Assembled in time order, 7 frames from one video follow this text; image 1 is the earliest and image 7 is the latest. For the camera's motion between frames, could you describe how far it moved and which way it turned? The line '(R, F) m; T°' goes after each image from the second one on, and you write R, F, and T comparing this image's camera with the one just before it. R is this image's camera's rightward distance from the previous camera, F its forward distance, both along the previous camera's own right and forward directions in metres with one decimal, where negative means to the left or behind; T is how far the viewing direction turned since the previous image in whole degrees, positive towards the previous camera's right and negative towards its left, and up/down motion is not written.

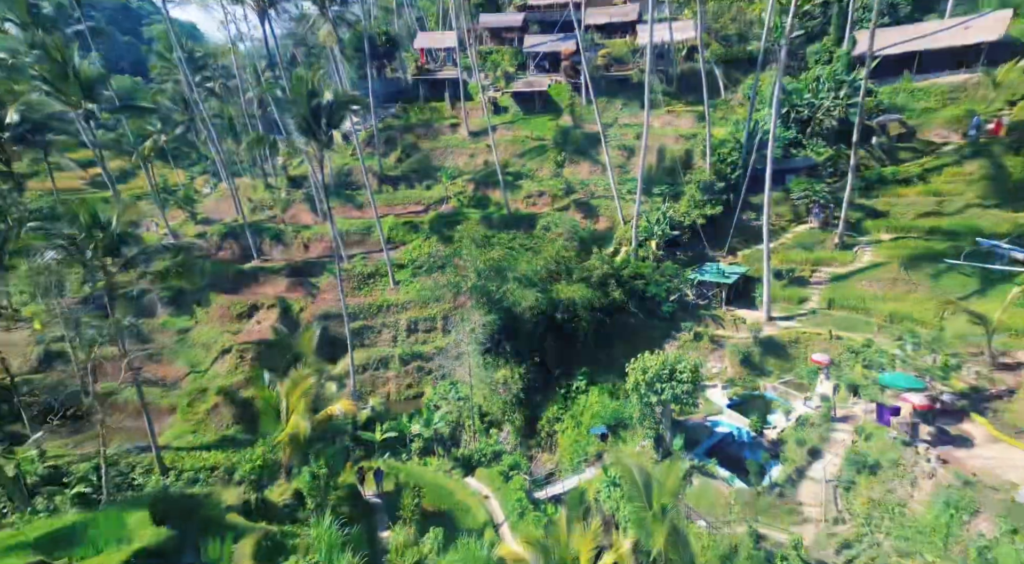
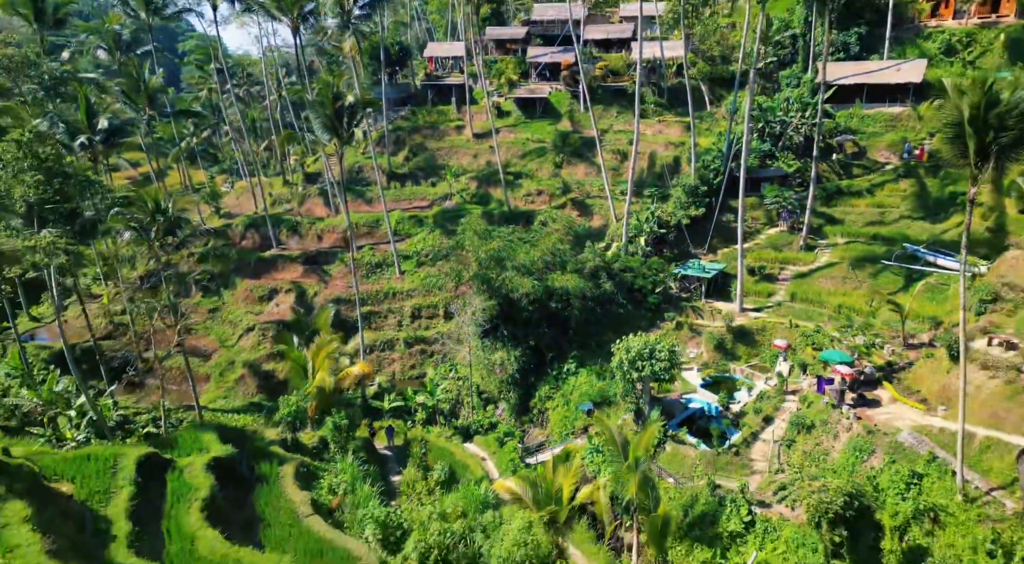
(-0.1, -3.0) m; 0°
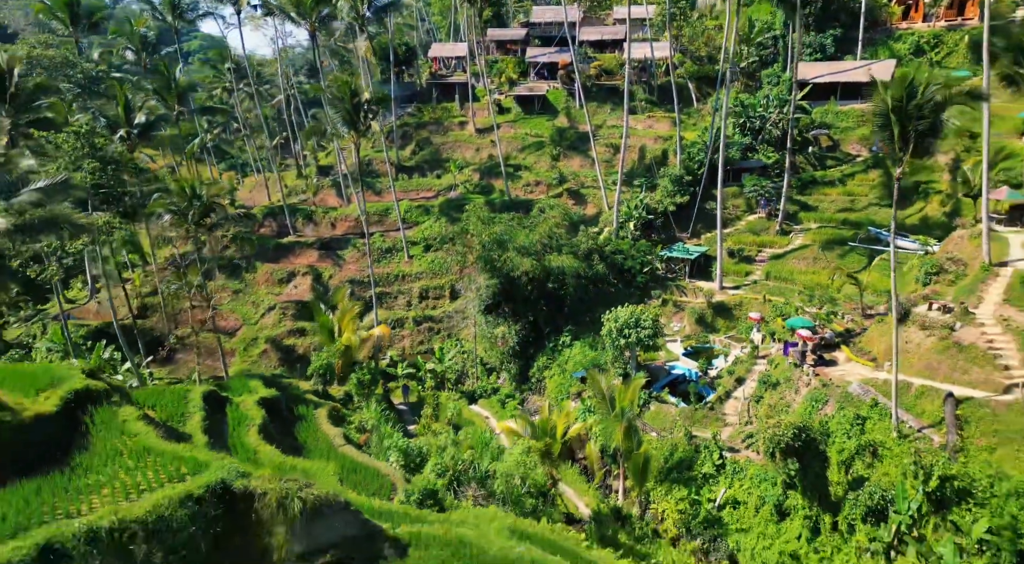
(0.0, -2.8) m; 0°
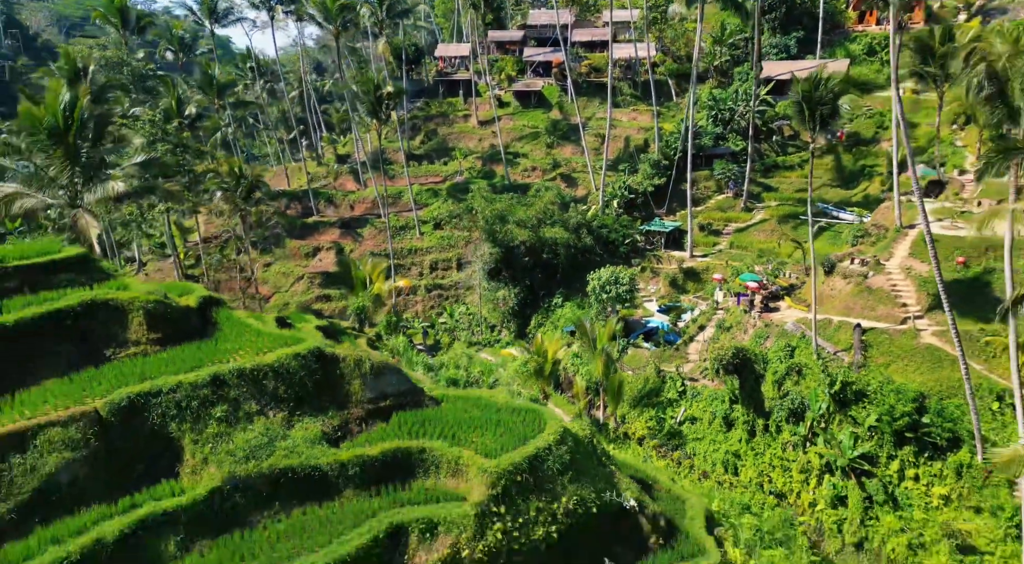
(-0.1, -5.0) m; 0°
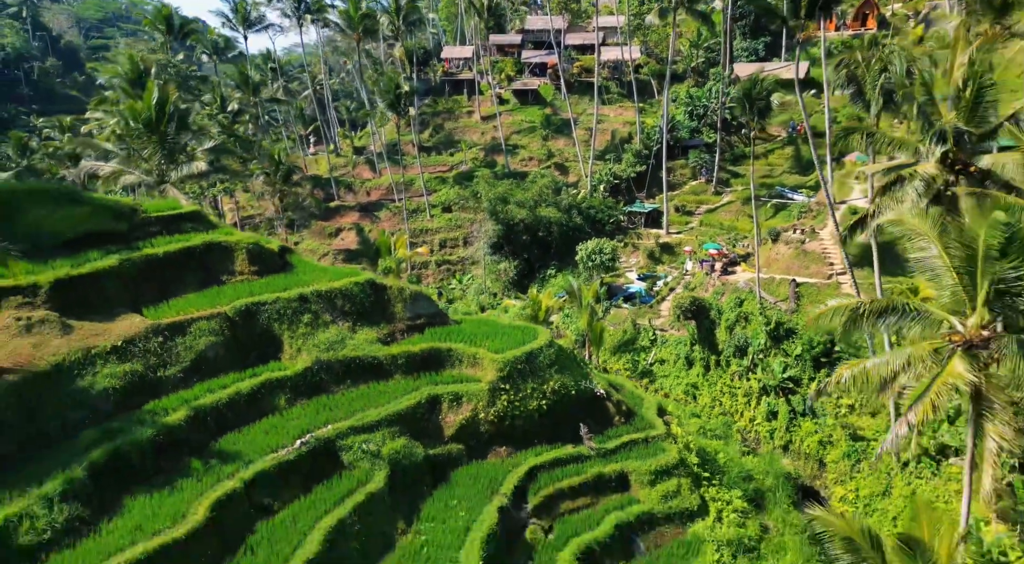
(-0.1, -5.6) m; 0°
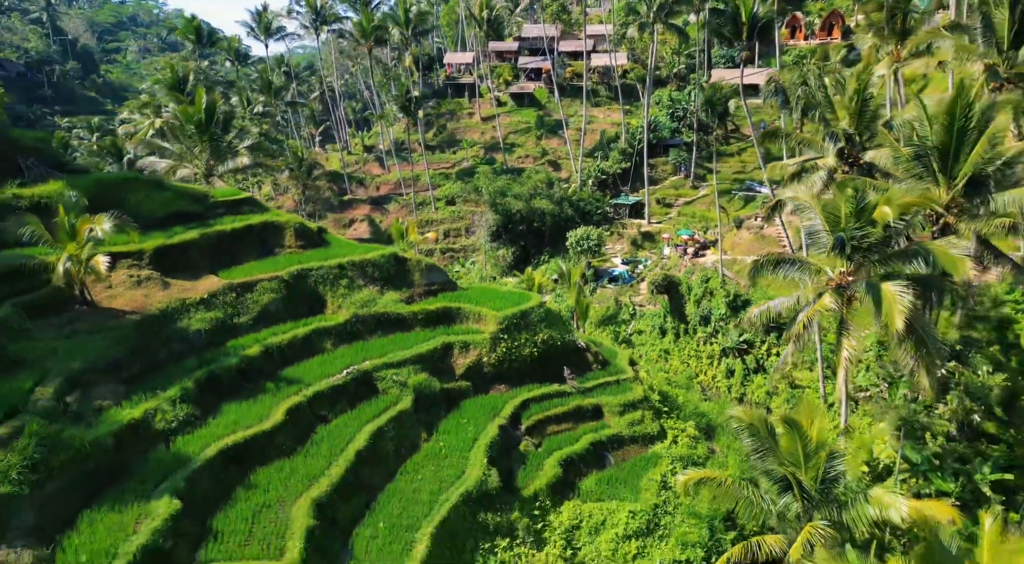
(0.0, -4.8) m; 0°
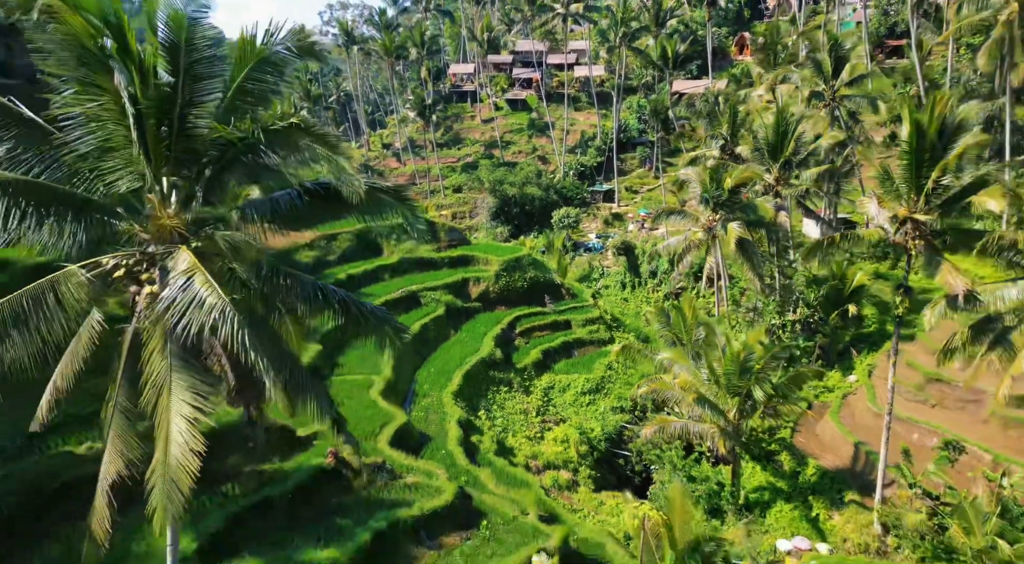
(-0.1, -11.1) m; 0°
